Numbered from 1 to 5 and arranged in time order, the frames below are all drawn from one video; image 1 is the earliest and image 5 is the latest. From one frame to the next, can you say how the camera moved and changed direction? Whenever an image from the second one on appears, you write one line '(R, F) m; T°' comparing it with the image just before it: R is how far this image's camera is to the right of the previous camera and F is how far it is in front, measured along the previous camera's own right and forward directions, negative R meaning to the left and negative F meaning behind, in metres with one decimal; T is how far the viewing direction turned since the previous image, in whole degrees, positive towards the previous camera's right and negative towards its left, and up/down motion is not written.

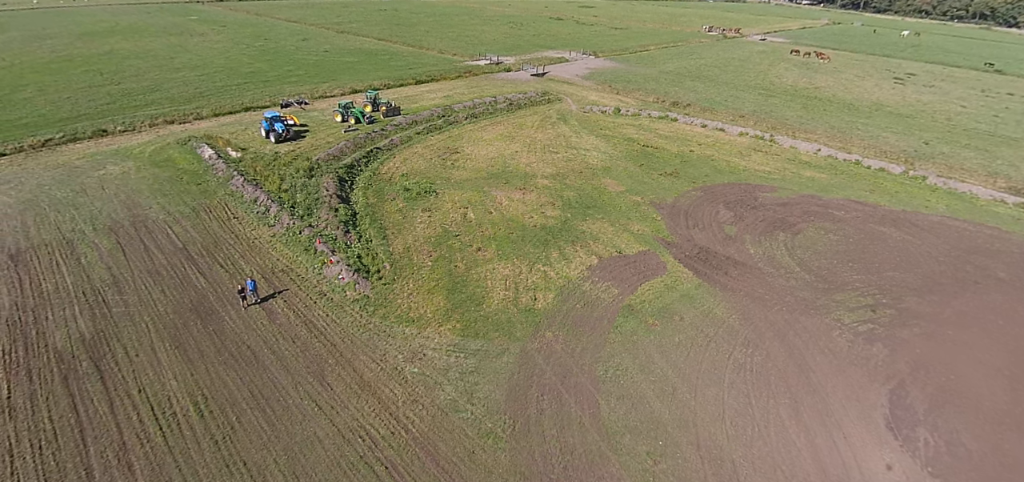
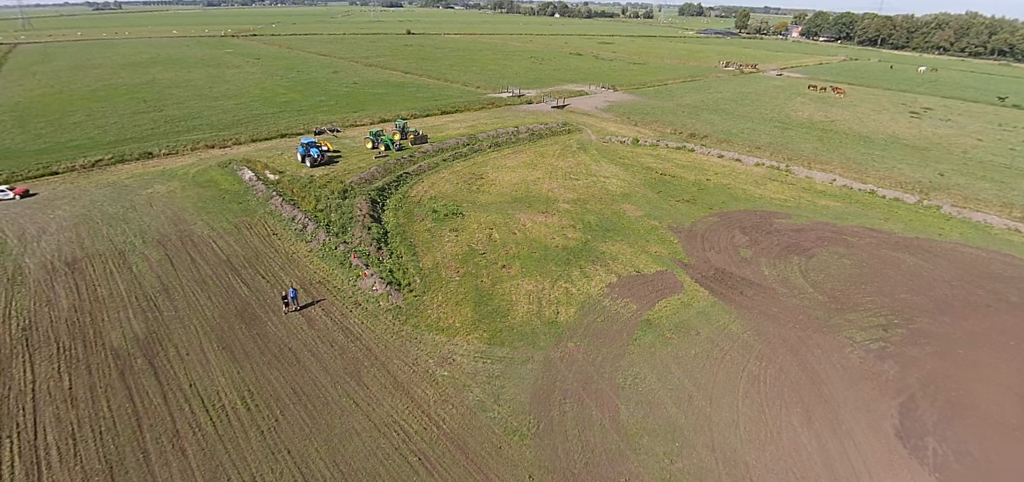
(-0.3, -1.1) m; -2°
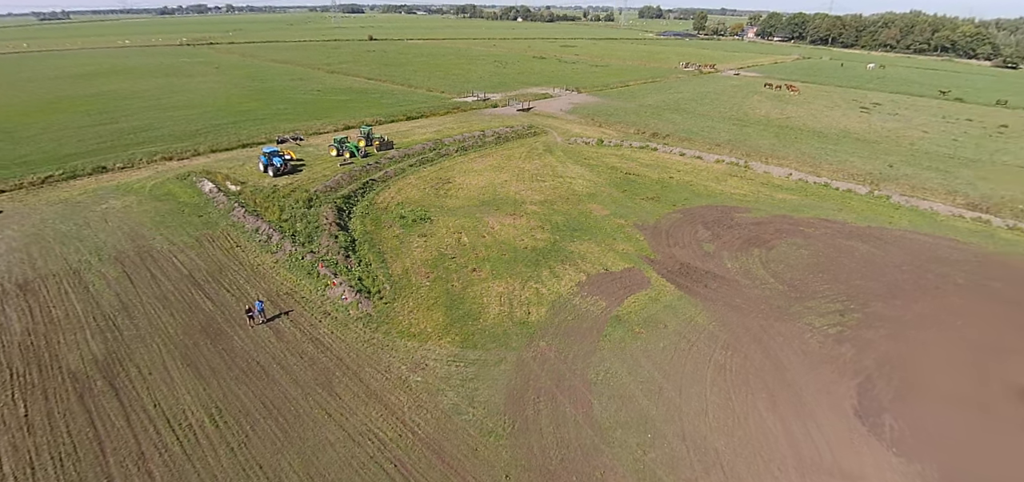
(+0.2, -0.1) m; +3°
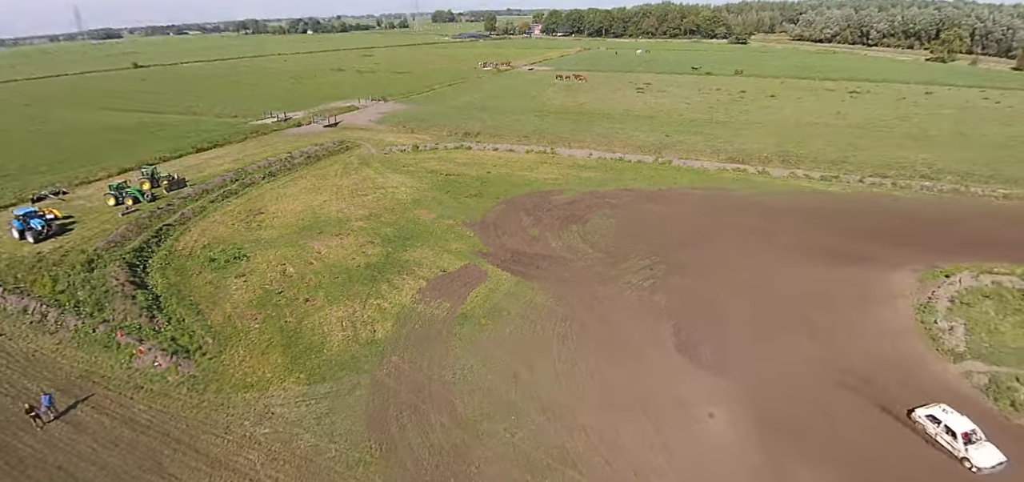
(+1.1, -0.4) m; +16°
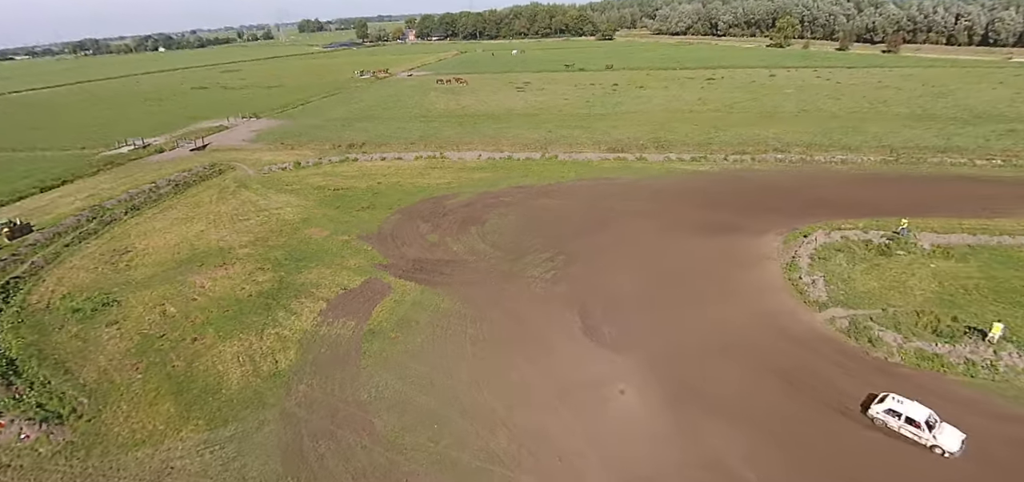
(+0.9, -0.2) m; +9°
